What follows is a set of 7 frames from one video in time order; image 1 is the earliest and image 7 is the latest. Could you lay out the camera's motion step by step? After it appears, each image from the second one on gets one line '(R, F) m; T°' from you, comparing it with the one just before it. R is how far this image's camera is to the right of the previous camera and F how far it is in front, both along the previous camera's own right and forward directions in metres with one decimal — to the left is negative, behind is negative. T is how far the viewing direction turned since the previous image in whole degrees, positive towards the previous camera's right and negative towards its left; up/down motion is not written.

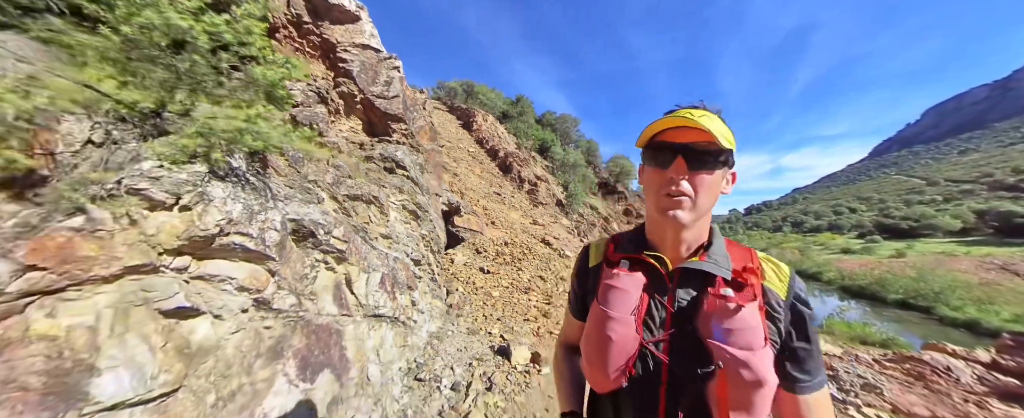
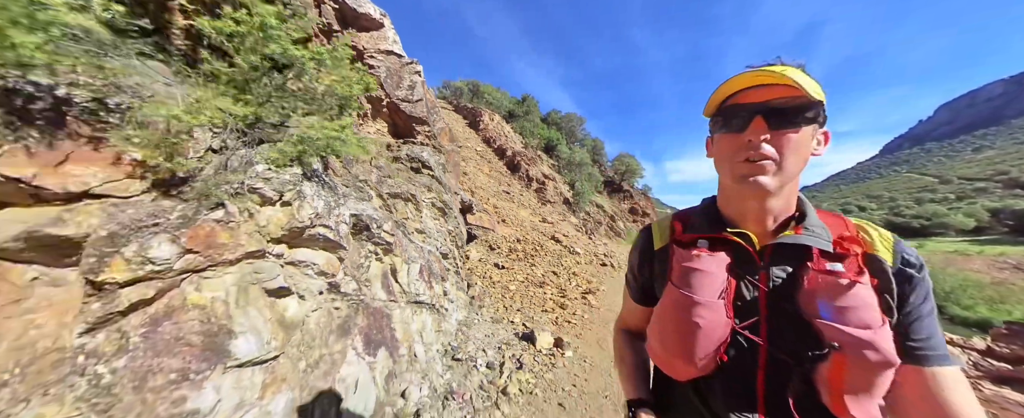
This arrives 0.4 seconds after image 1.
(-0.3, -0.3) m; -1°
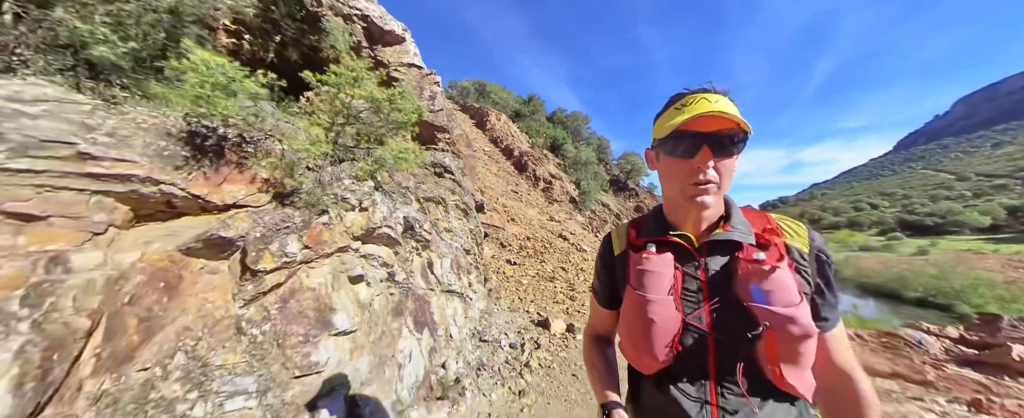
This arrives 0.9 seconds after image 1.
(-0.2, -0.6) m; -1°
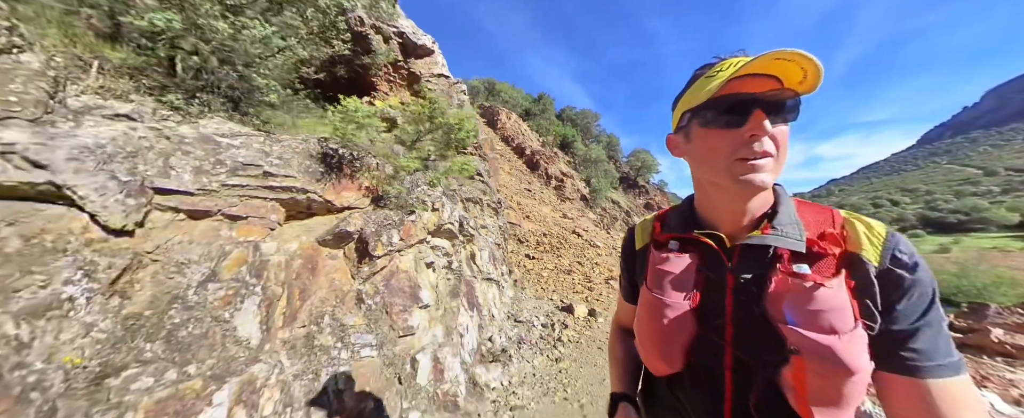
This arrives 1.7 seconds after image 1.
(-0.4, -0.7) m; -2°
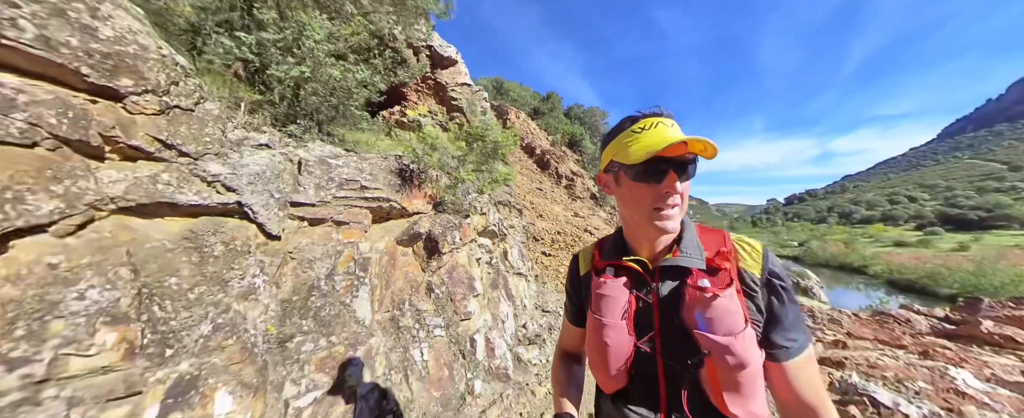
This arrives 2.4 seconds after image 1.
(-0.4, -0.6) m; -1°
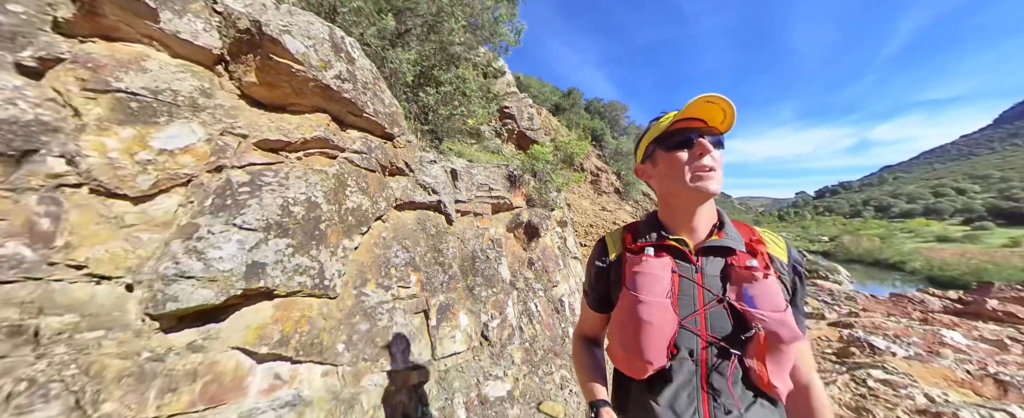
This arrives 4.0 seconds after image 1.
(-1.1, -1.2) m; -3°
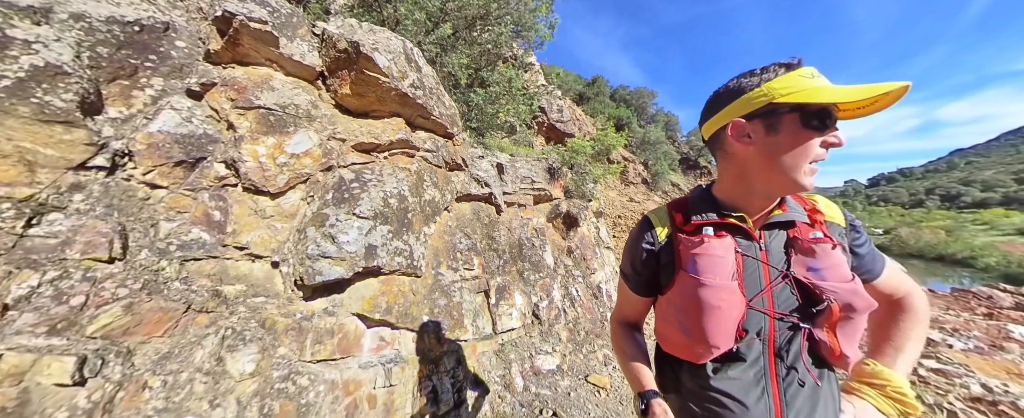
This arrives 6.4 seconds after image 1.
(-0.3, -0.3) m; -5°
